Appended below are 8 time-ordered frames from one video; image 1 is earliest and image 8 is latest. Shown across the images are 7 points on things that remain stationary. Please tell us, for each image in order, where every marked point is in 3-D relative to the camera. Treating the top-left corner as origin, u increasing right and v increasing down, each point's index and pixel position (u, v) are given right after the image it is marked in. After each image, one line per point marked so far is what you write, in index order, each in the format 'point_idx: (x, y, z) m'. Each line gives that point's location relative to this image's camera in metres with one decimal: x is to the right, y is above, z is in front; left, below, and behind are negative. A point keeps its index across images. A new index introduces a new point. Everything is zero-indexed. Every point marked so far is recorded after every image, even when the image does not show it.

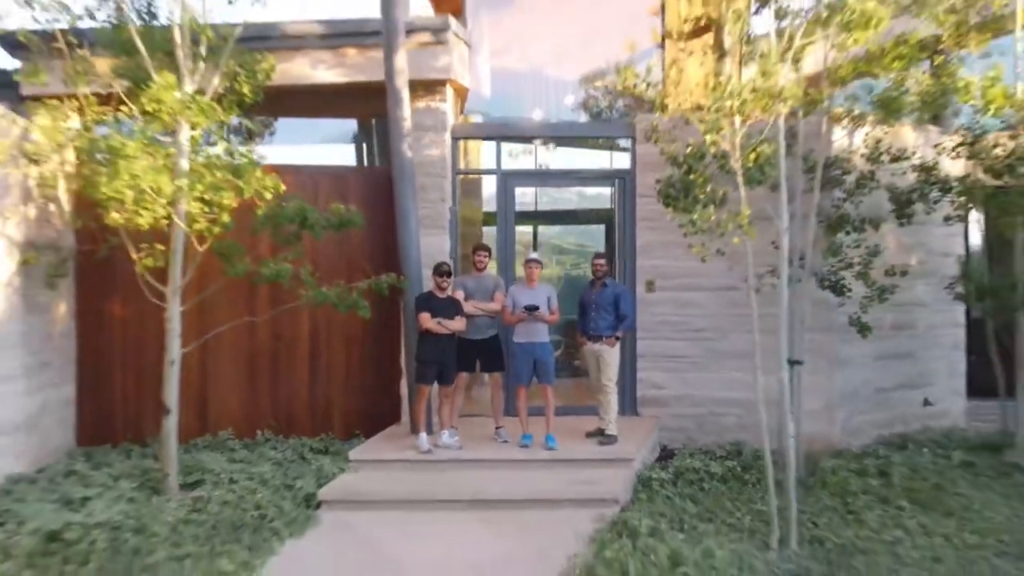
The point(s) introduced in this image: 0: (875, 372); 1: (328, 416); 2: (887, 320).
0: (+1.7, -0.4, +7.3) m
1: (-0.8, -0.6, +7.0) m
2: (+1.8, -0.1, +7.4) m
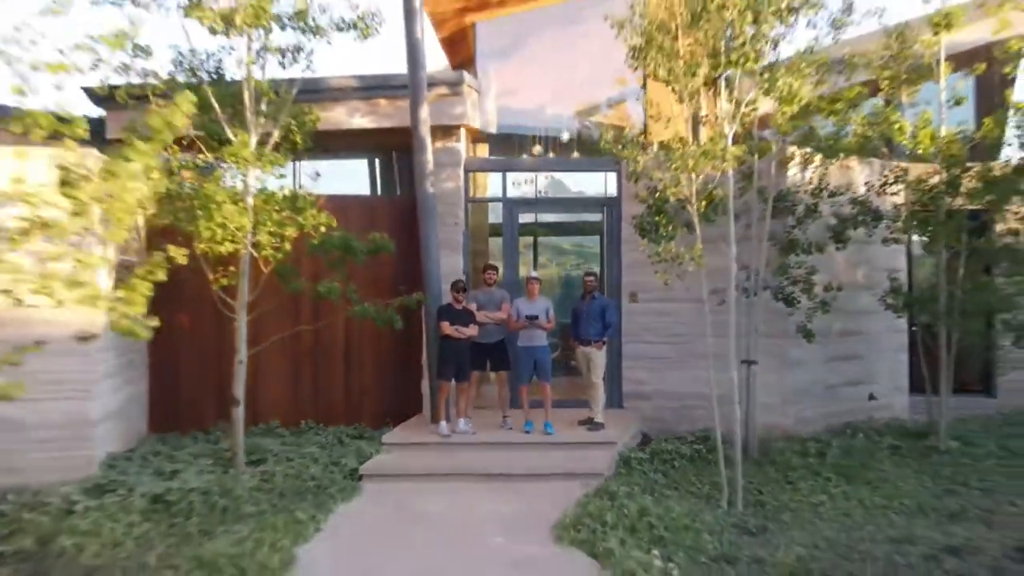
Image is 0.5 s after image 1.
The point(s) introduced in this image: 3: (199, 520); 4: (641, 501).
0: (+1.7, -0.4, +8.6) m
1: (-0.8, -0.7, +8.3) m
2: (+1.8, -0.2, +8.7) m
3: (-1.1, -0.8, +5.7) m
4: (+0.5, -0.8, +5.8) m
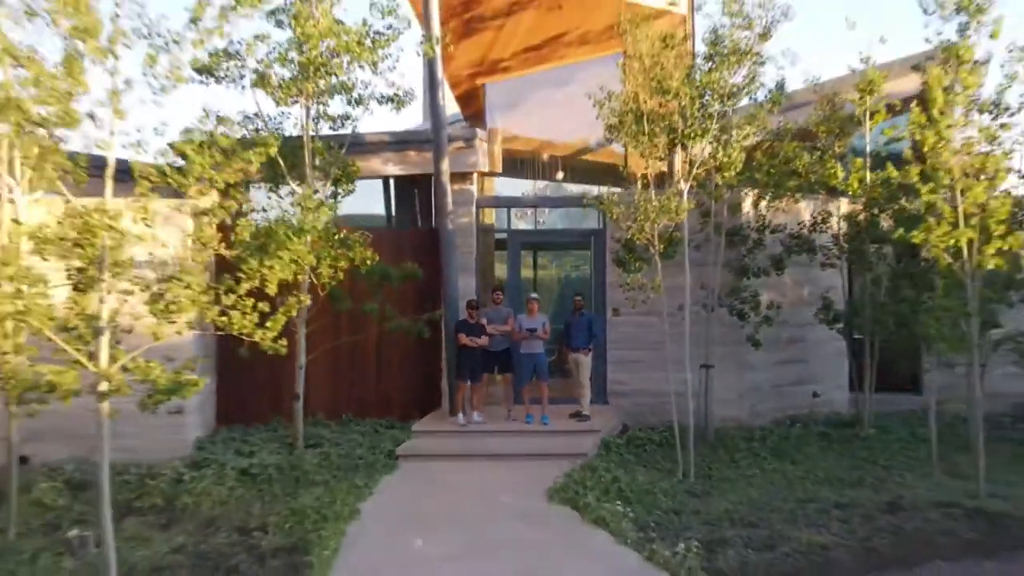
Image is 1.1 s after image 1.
0: (+1.8, -0.6, +10.5) m
1: (-0.8, -0.8, +10.1) m
2: (+1.8, -0.3, +10.5) m
3: (-1.1, -0.9, +7.5) m
4: (+0.5, -0.9, +7.6) m
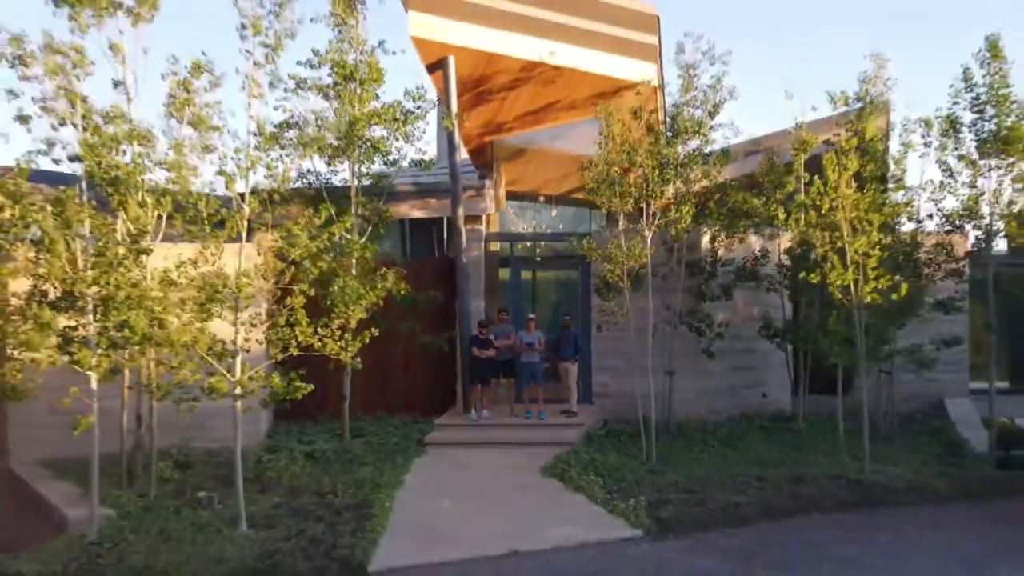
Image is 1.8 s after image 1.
0: (+1.8, -0.7, +12.8) m
1: (-0.8, -0.9, +12.5) m
2: (+1.9, -0.5, +12.9) m
3: (-1.1, -1.1, +9.9) m
4: (+0.5, -1.1, +10.0) m
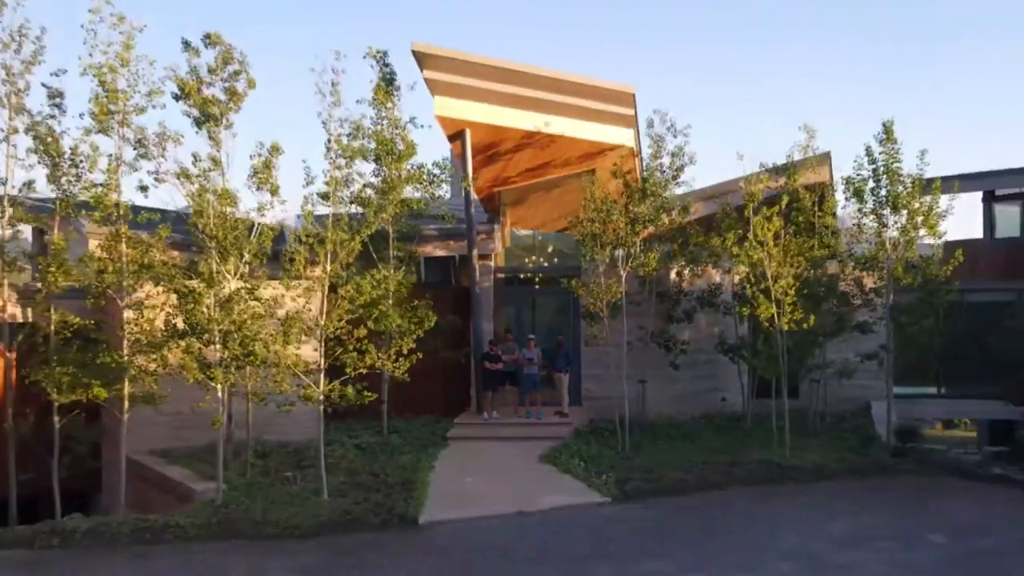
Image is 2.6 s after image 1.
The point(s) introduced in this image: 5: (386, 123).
0: (+1.8, -1.0, +15.7) m
1: (-0.7, -1.2, +15.4) m
2: (+1.9, -0.7, +15.8) m
3: (-1.0, -1.3, +12.8) m
4: (+0.6, -1.3, +12.9) m
5: (-1.1, +1.5, +13.9) m
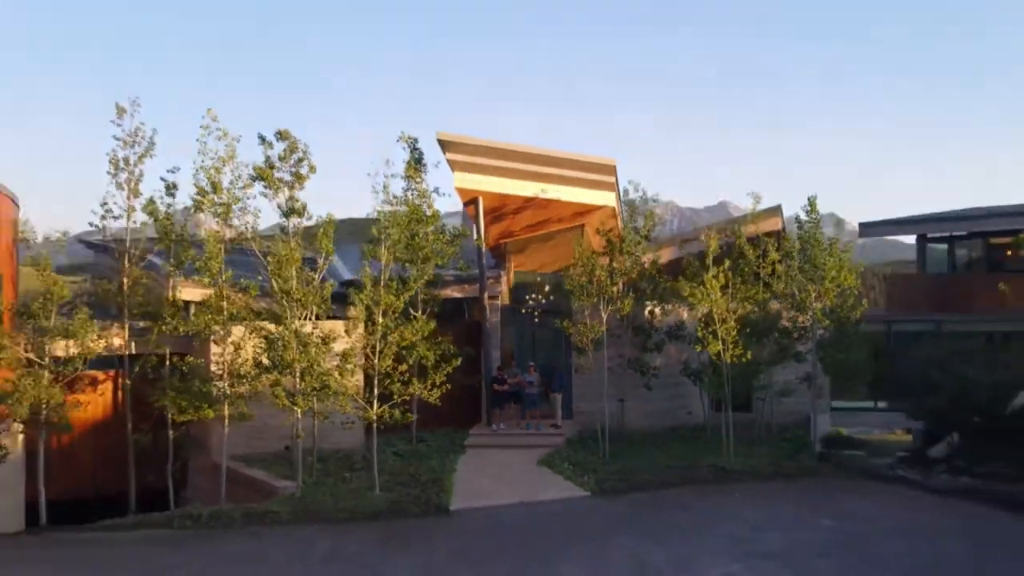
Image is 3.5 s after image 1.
0: (+1.9, -1.4, +19.2) m
1: (-0.7, -1.6, +18.9) m
2: (+1.9, -1.1, +19.3) m
3: (-1.0, -1.7, +16.3) m
4: (+0.6, -1.7, +16.4) m
5: (-1.1, +1.0, +17.3) m
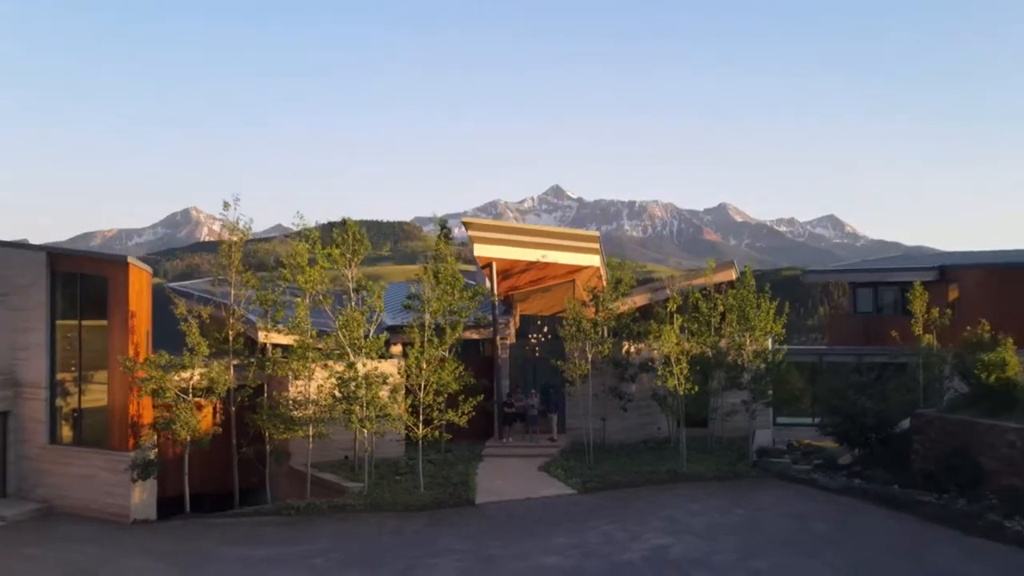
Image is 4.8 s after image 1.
0: (+2.0, -2.0, +24.4) m
1: (-0.6, -2.2, +24.0) m
2: (+2.0, -1.8, +24.4) m
3: (-0.9, -2.4, +21.4) m
4: (+0.7, -2.4, +21.5) m
5: (-1.0, +0.4, +22.5) m
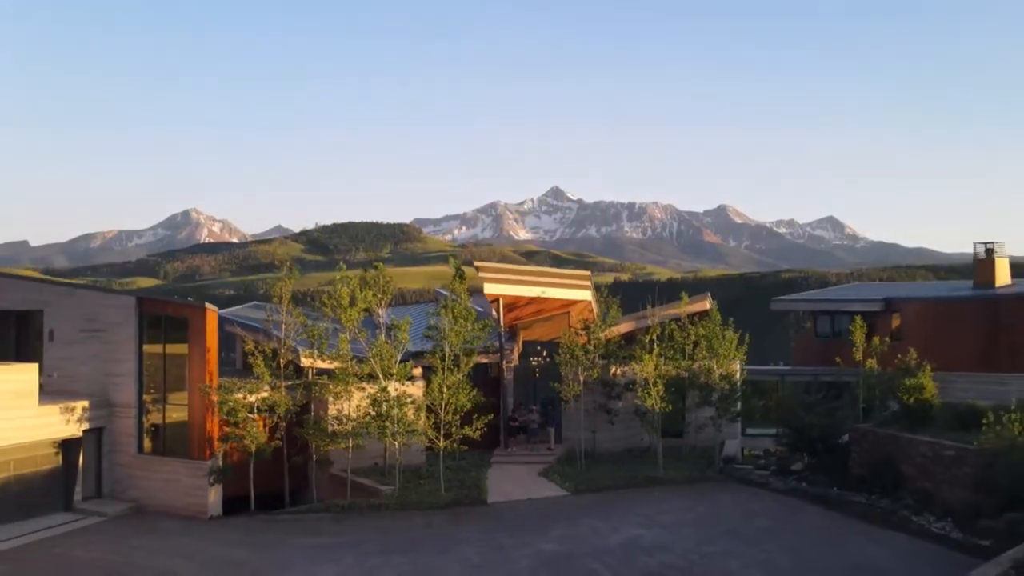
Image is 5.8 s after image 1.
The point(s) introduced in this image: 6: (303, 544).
0: (+2.0, -2.6, +28.4) m
1: (-0.5, -2.8, +28.1) m
2: (+2.1, -2.3, +28.5) m
3: (-0.8, -2.9, +25.5) m
4: (+0.8, -2.9, +25.6) m
5: (-0.9, -0.2, +26.6) m
6: (-2.6, -3.2, +19.5) m
